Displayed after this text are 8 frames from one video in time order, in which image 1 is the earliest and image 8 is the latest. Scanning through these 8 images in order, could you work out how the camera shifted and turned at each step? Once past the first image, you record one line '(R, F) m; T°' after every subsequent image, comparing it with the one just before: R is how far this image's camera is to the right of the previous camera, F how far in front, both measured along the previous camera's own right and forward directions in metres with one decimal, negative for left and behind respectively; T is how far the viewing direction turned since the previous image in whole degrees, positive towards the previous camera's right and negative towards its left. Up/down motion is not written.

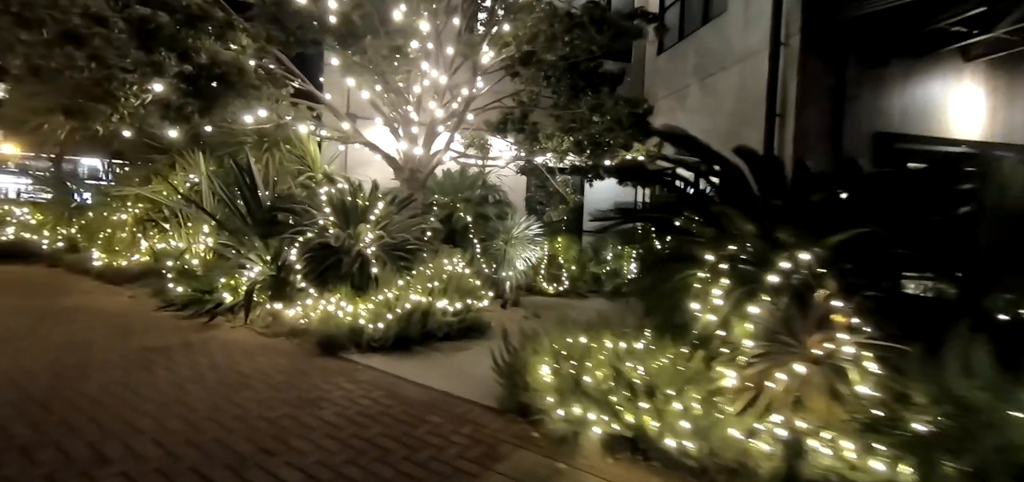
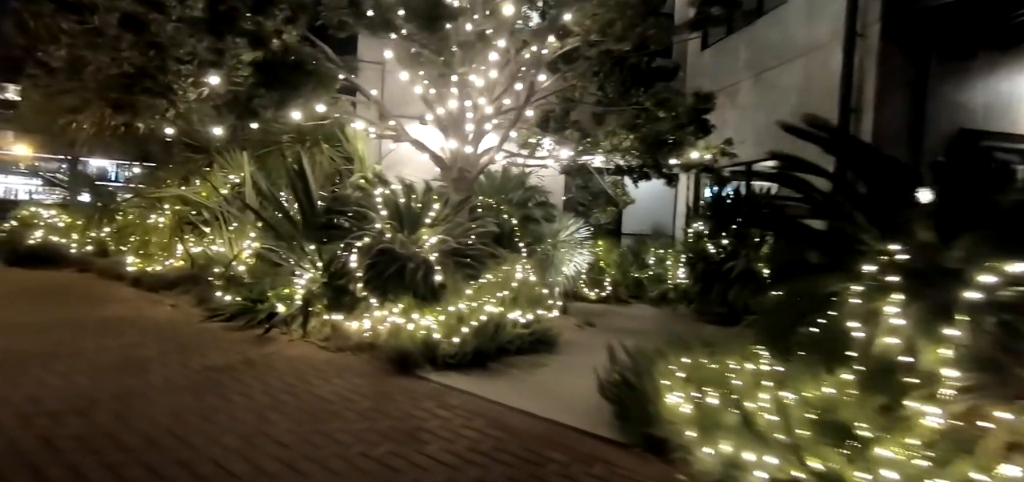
(-0.7, +0.4) m; -1°
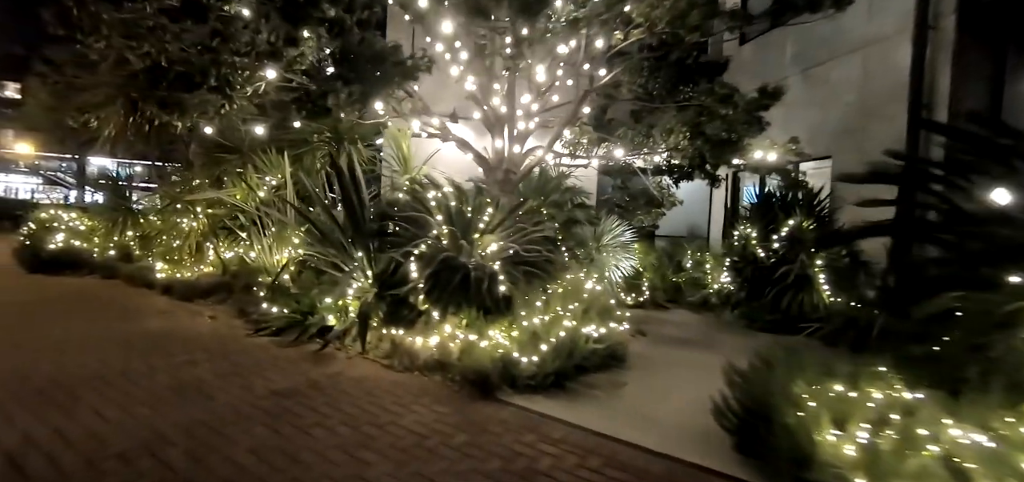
(-0.6, +0.4) m; 0°
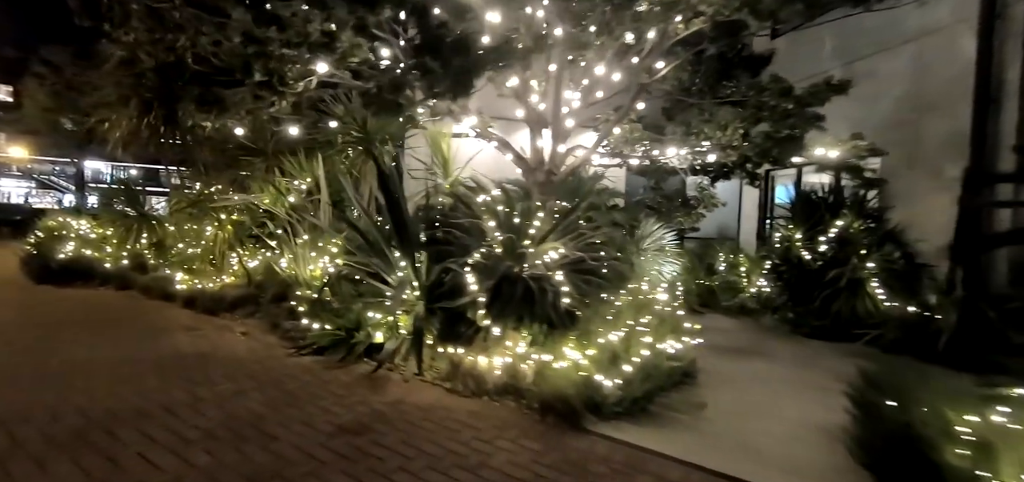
(-0.6, +0.4) m; 0°
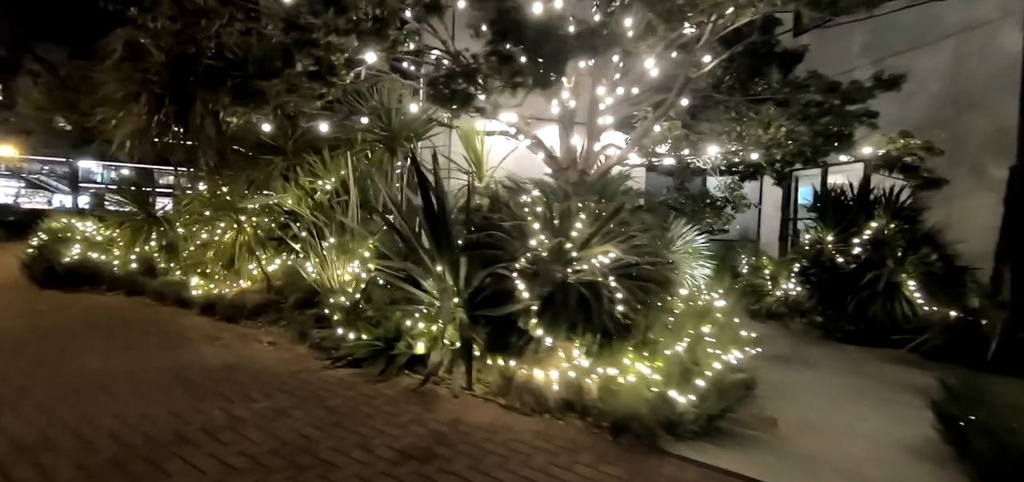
(-0.4, +0.3) m; +1°
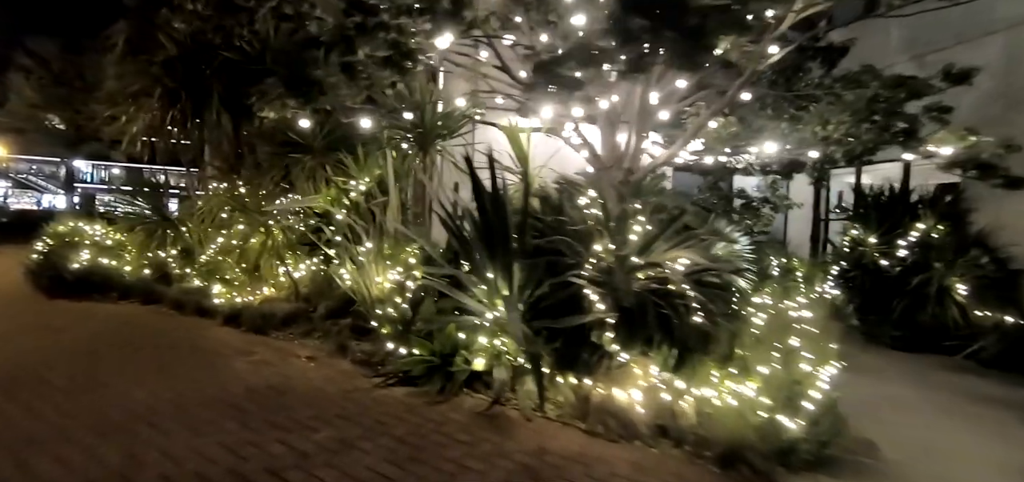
(-0.5, +0.4) m; +1°
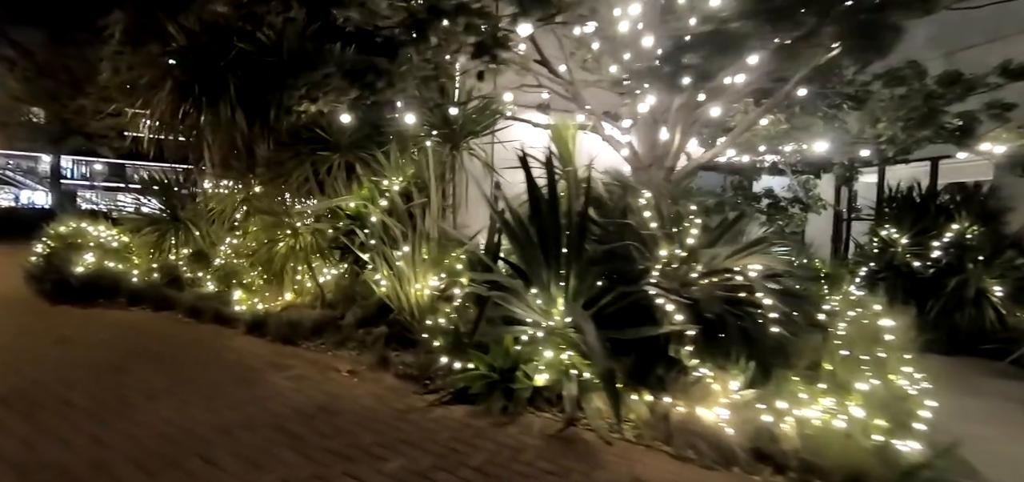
(-0.5, +0.3) m; +1°
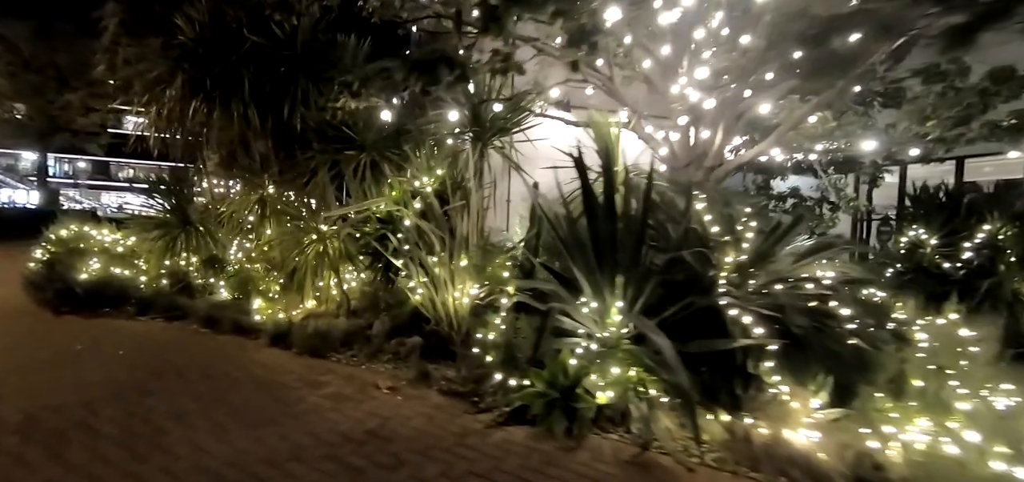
(-0.4, +0.3) m; +1°
